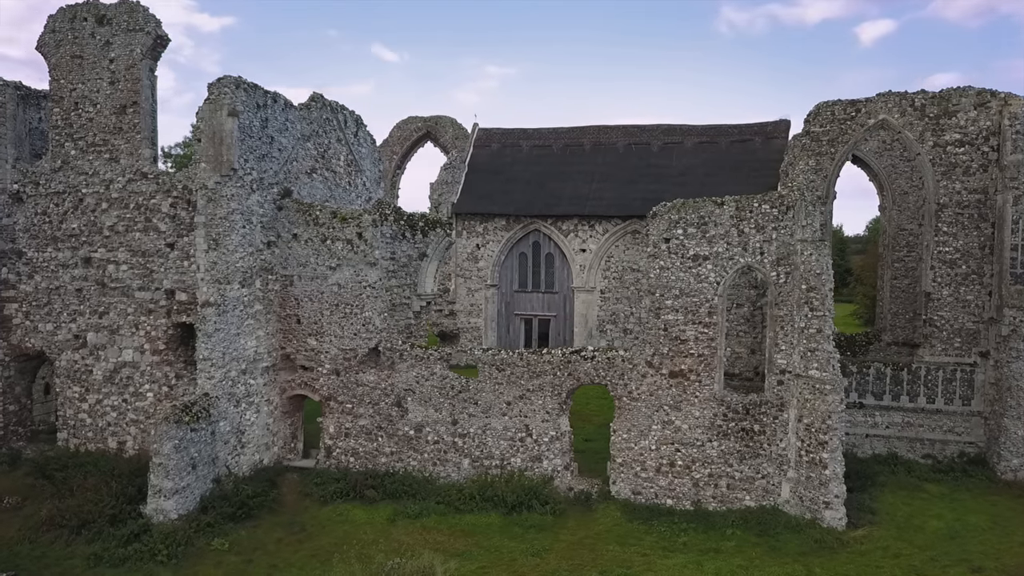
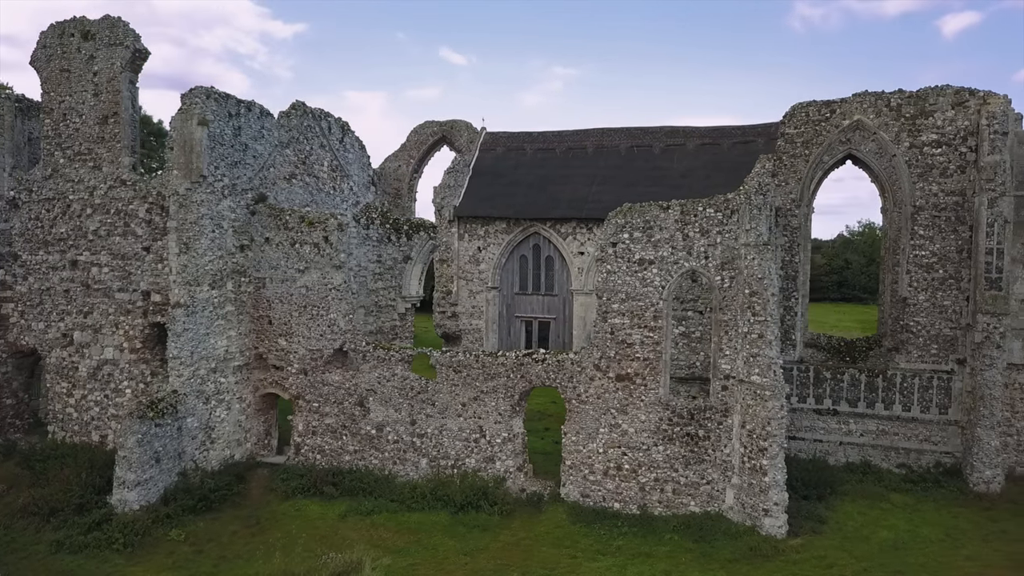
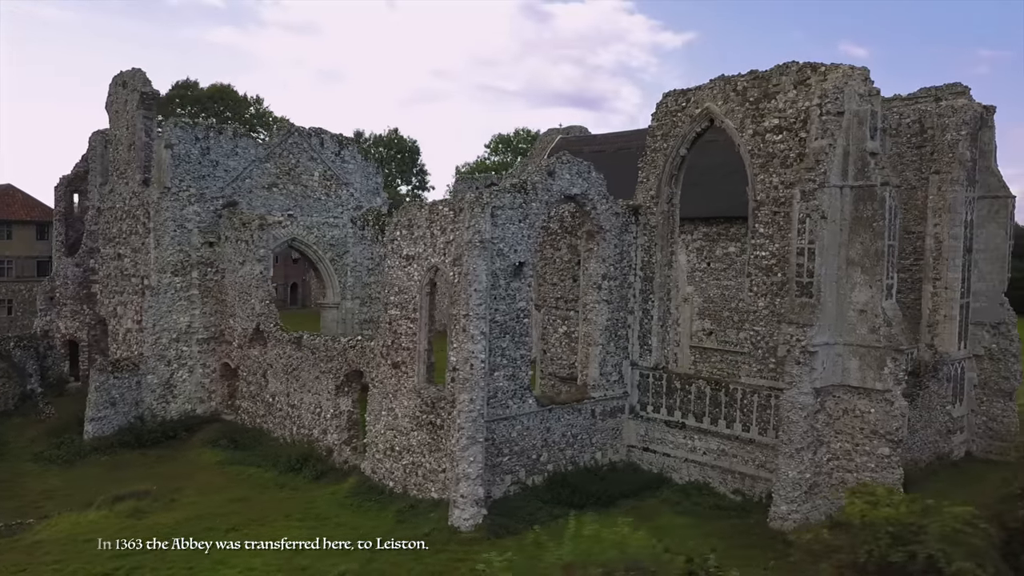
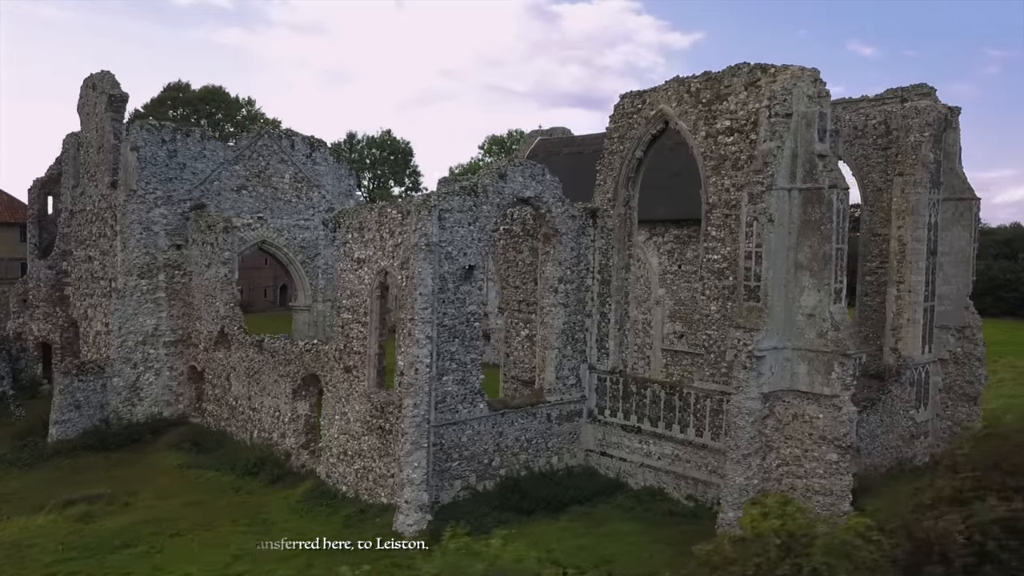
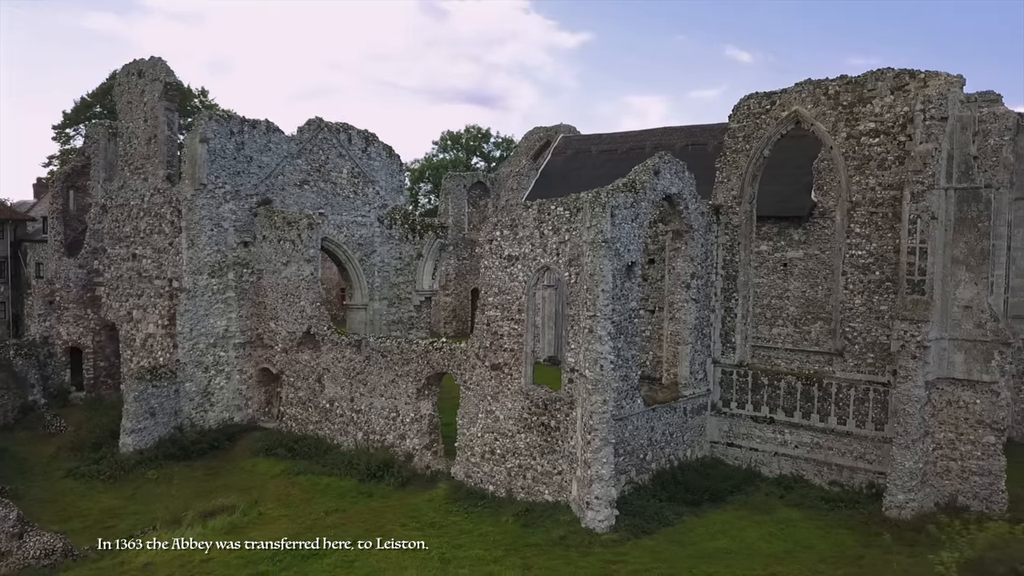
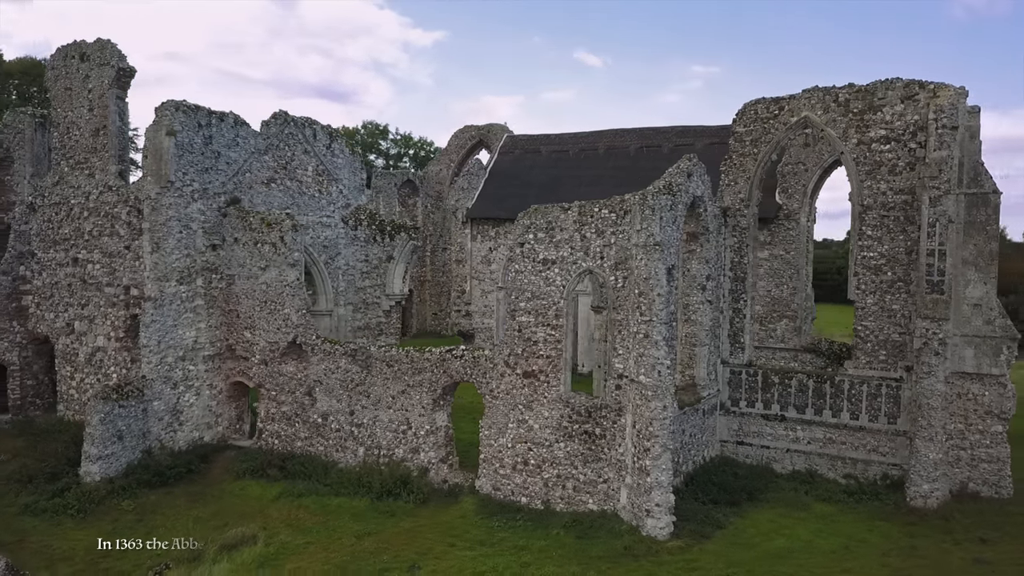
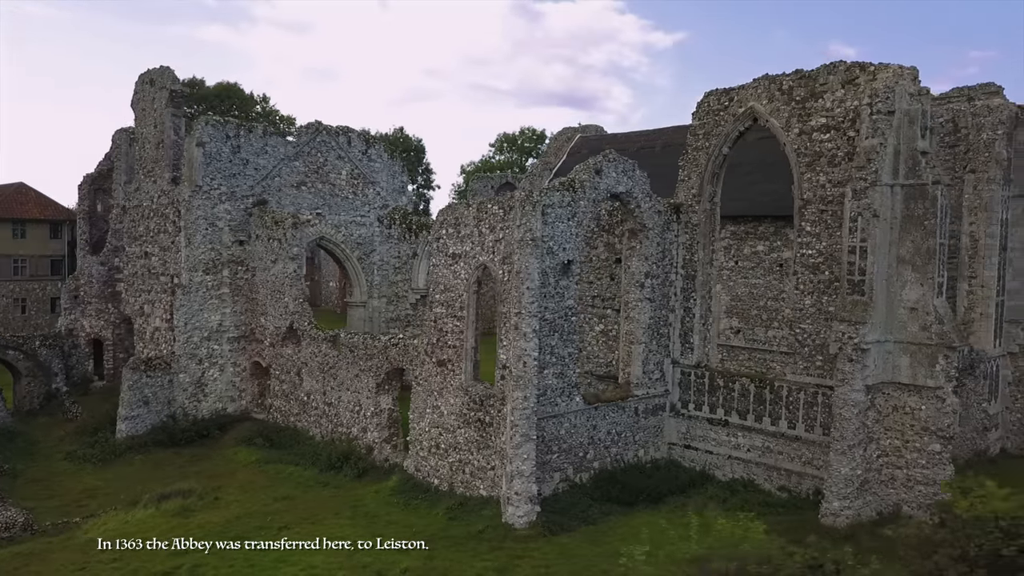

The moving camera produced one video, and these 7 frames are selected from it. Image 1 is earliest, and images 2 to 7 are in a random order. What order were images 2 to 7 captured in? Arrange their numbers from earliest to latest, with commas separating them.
2, 6, 5, 7, 3, 4
